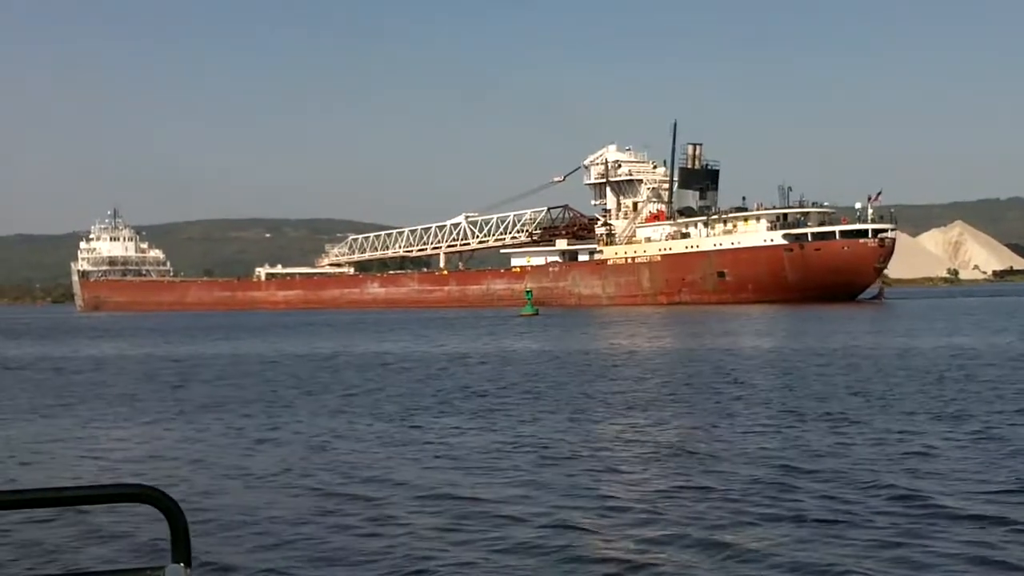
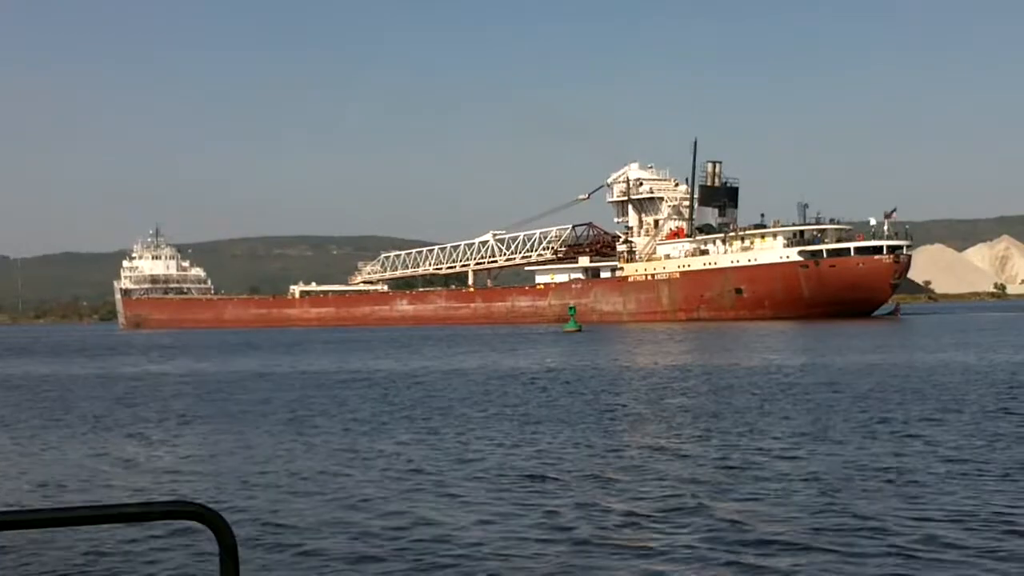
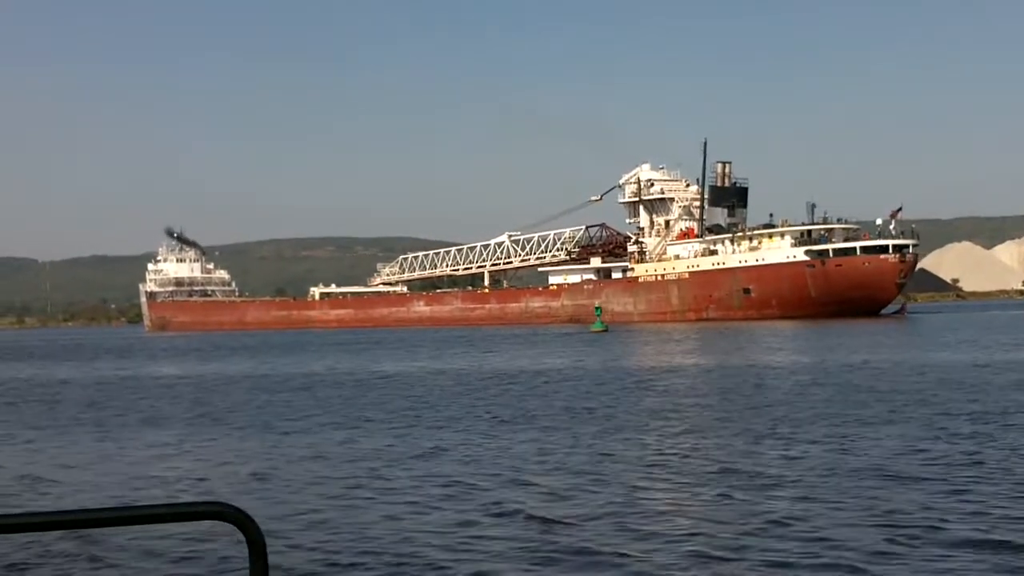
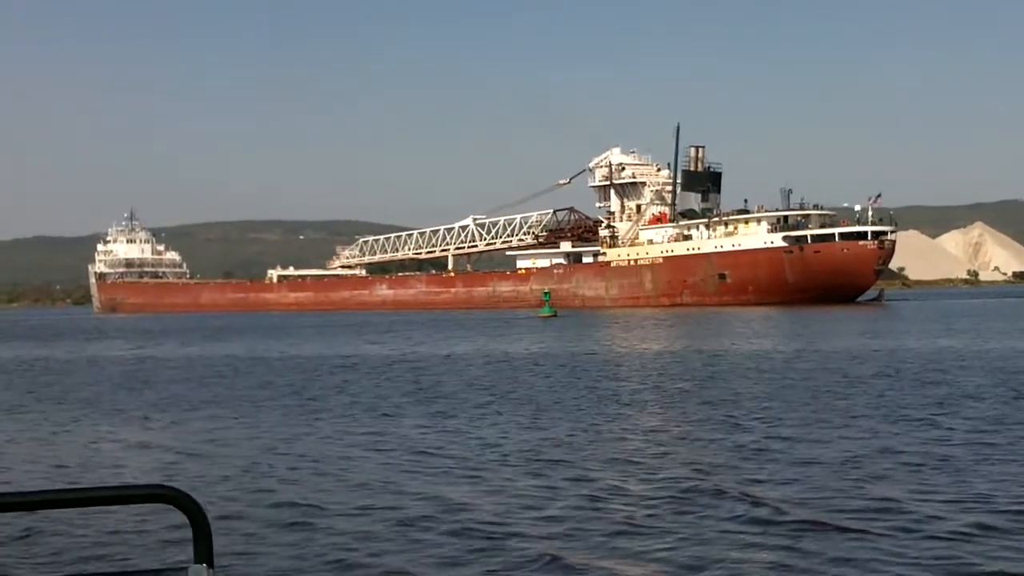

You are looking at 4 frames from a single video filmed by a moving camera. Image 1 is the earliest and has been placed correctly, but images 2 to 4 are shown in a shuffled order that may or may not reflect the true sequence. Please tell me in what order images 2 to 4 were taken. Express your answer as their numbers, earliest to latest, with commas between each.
4, 2, 3
